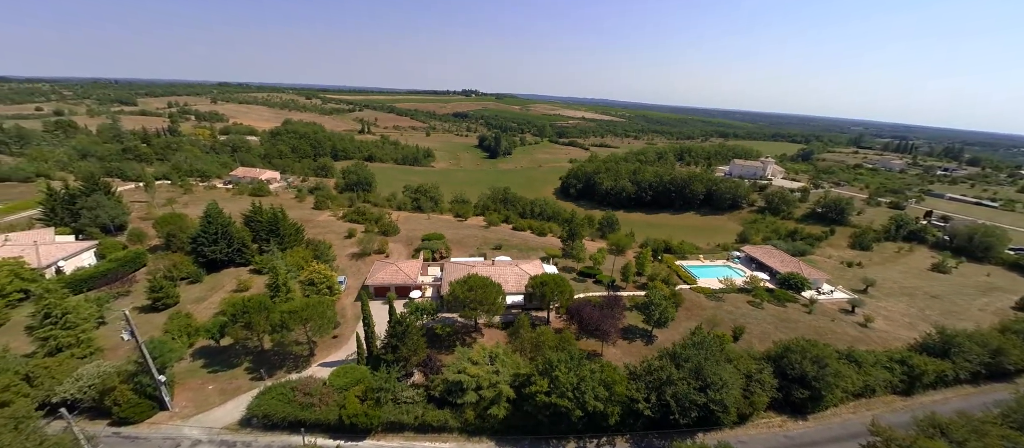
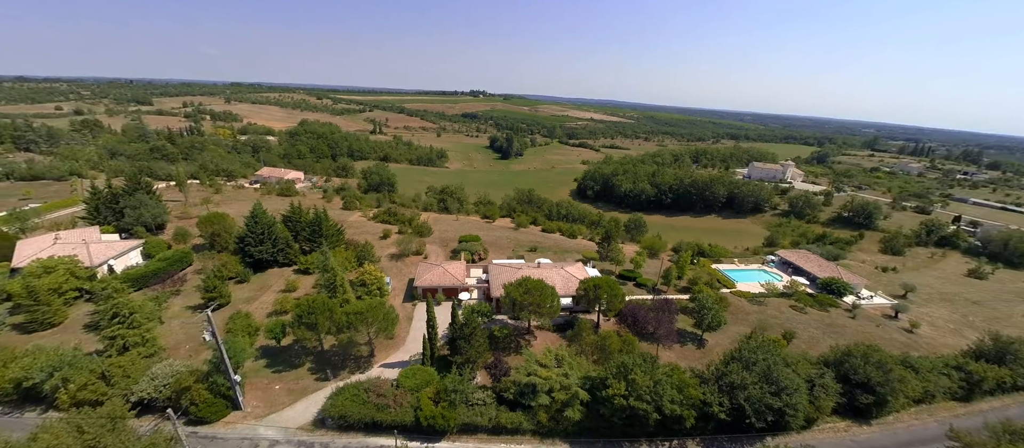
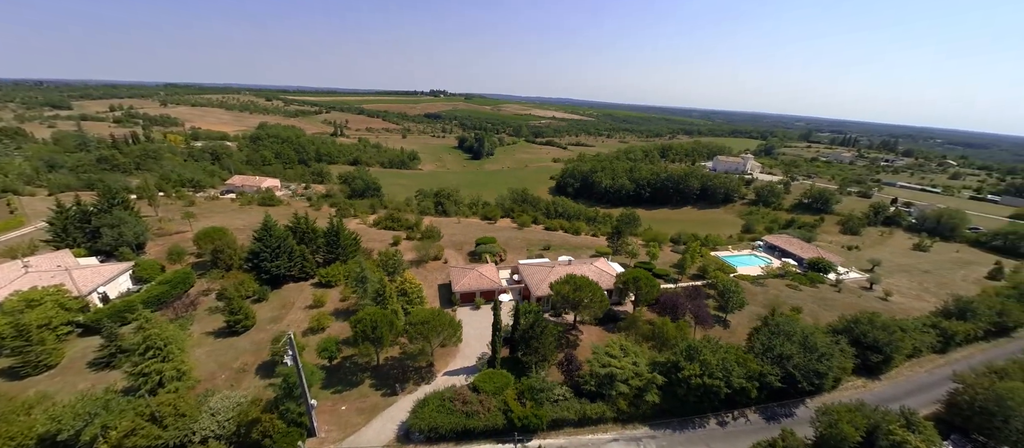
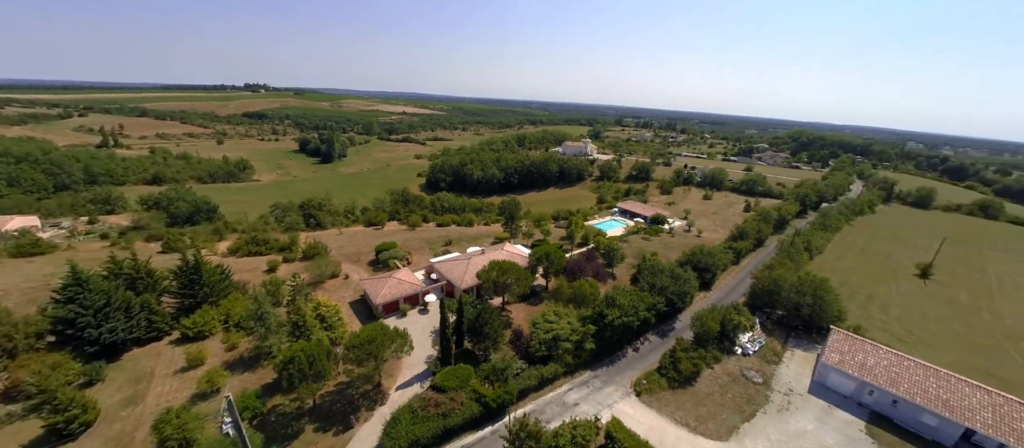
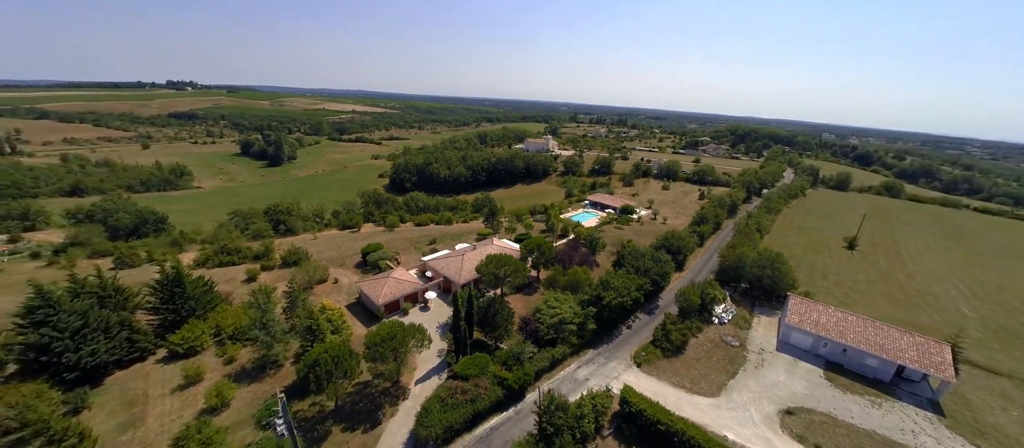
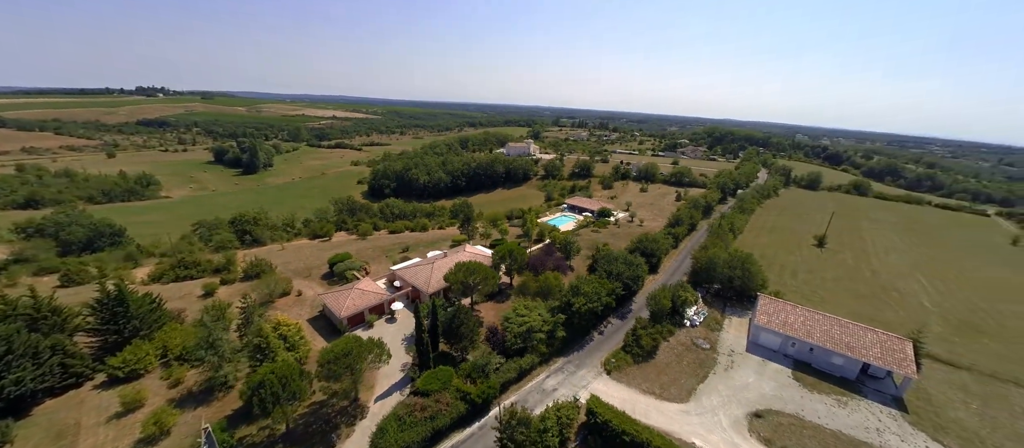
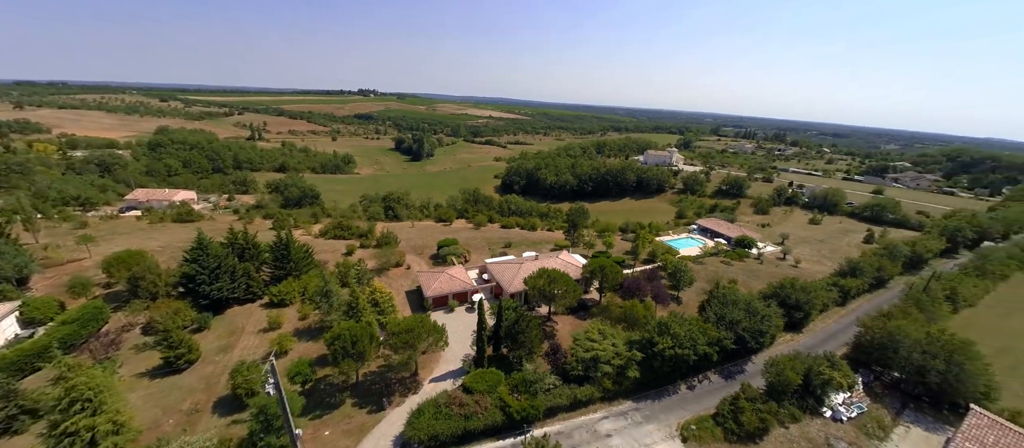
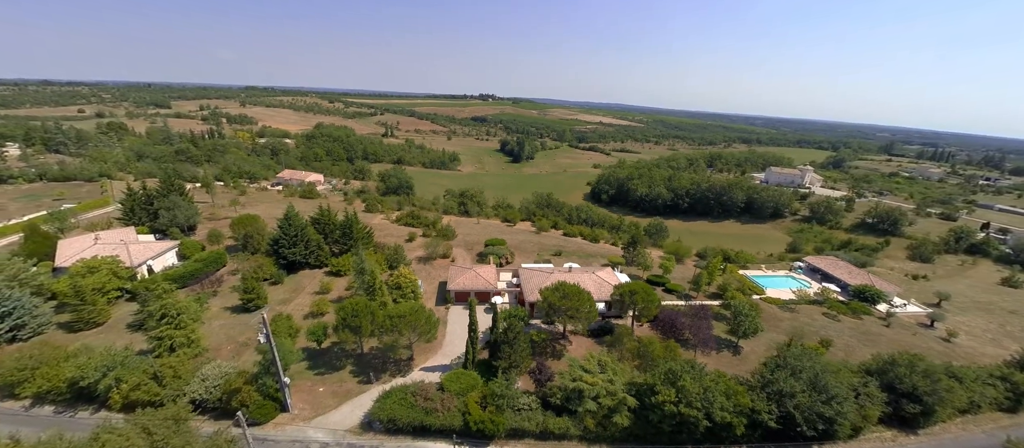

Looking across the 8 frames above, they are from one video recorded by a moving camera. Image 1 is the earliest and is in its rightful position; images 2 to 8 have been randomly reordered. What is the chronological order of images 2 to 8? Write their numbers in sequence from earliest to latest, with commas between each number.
2, 8, 3, 7, 4, 6, 5
